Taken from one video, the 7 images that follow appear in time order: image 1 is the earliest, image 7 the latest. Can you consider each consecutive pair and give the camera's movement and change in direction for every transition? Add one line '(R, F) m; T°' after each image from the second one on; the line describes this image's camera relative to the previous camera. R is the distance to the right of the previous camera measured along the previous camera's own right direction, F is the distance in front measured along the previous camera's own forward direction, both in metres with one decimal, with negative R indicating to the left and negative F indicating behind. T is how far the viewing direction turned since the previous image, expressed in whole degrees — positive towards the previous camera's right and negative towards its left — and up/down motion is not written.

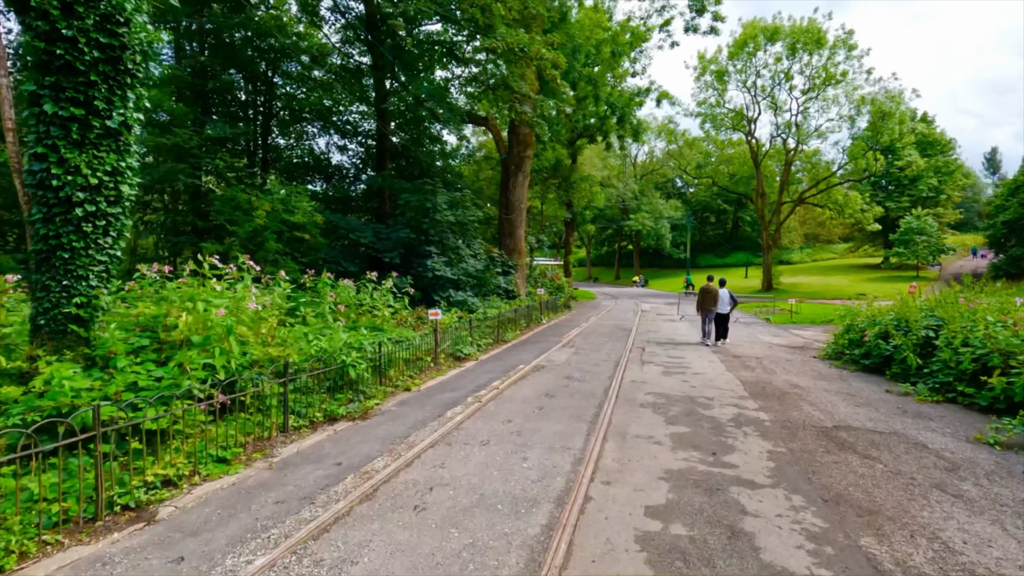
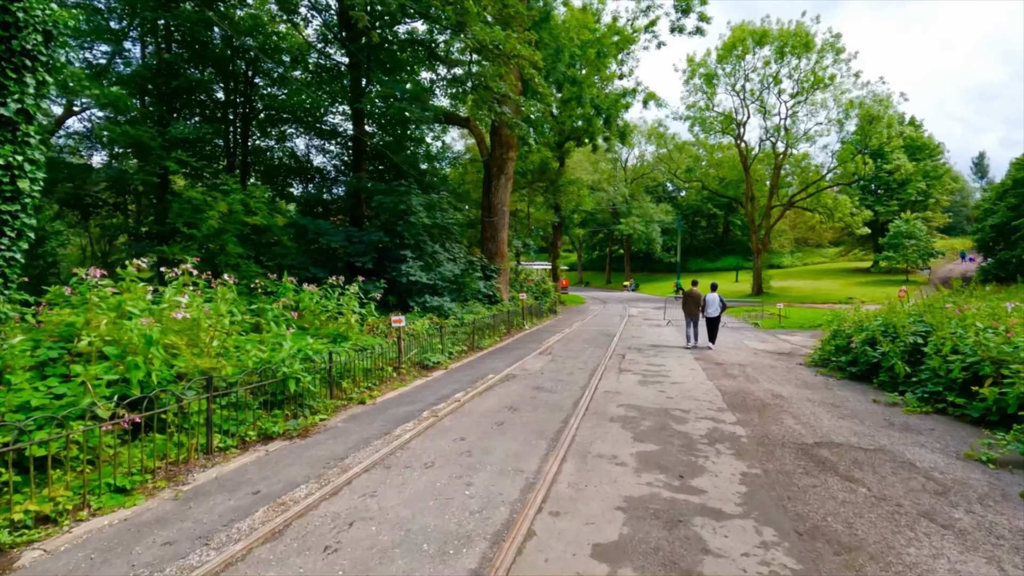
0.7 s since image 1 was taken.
(+0.4, +0.4) m; +1°
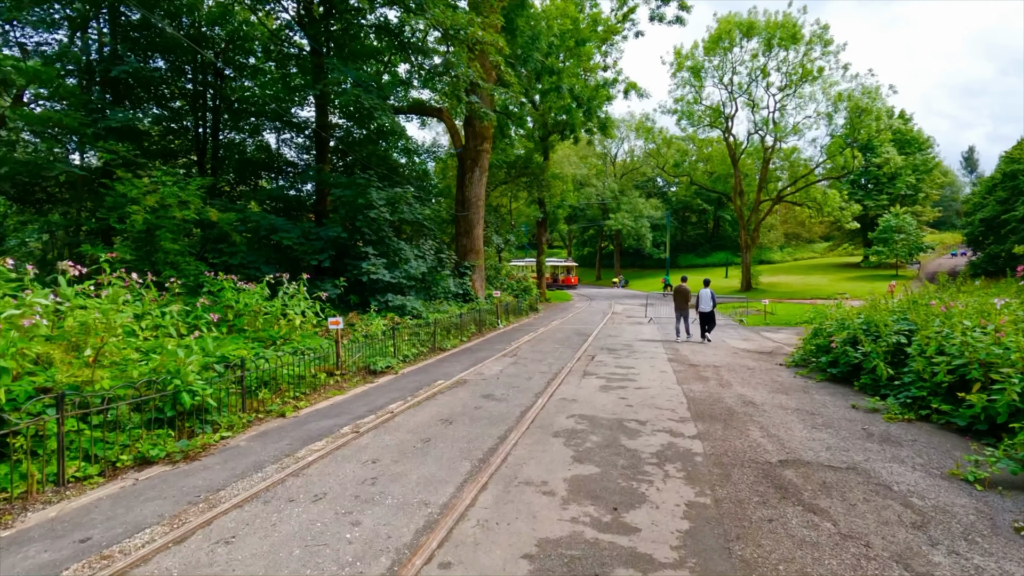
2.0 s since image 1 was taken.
(+0.6, +0.7) m; +1°
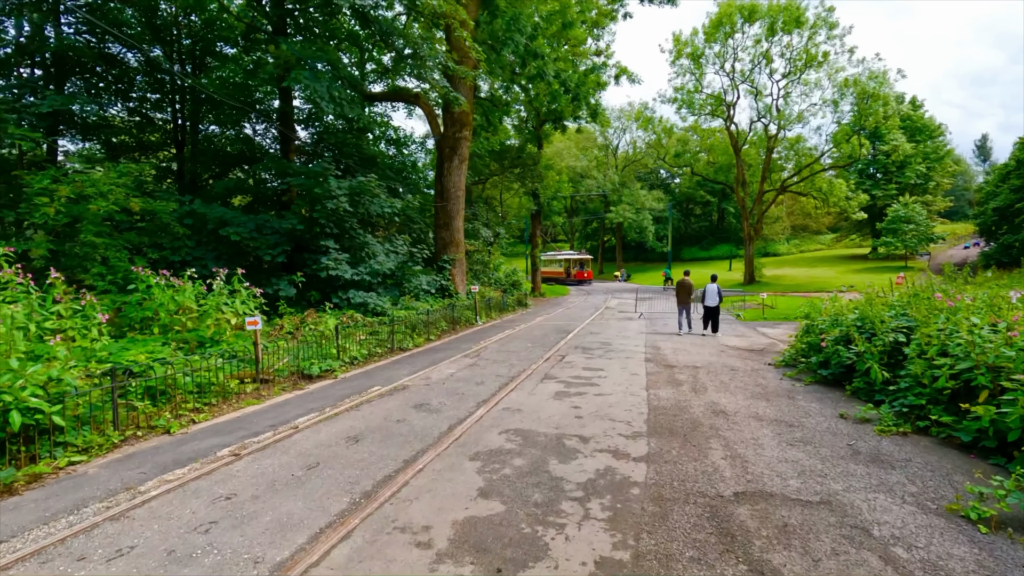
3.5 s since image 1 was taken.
(+0.8, +0.8) m; -1°
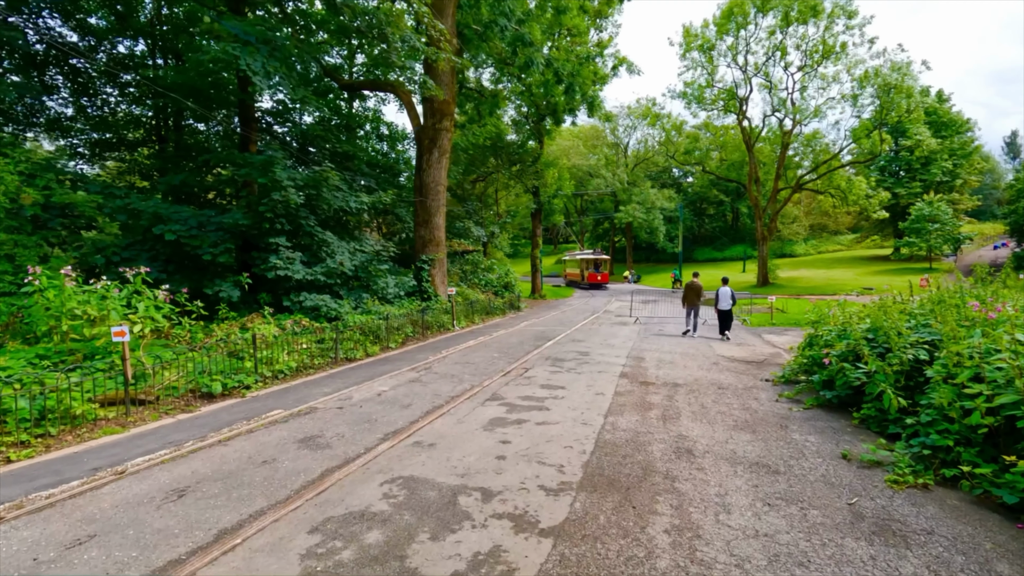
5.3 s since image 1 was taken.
(+0.9, +1.2) m; -2°
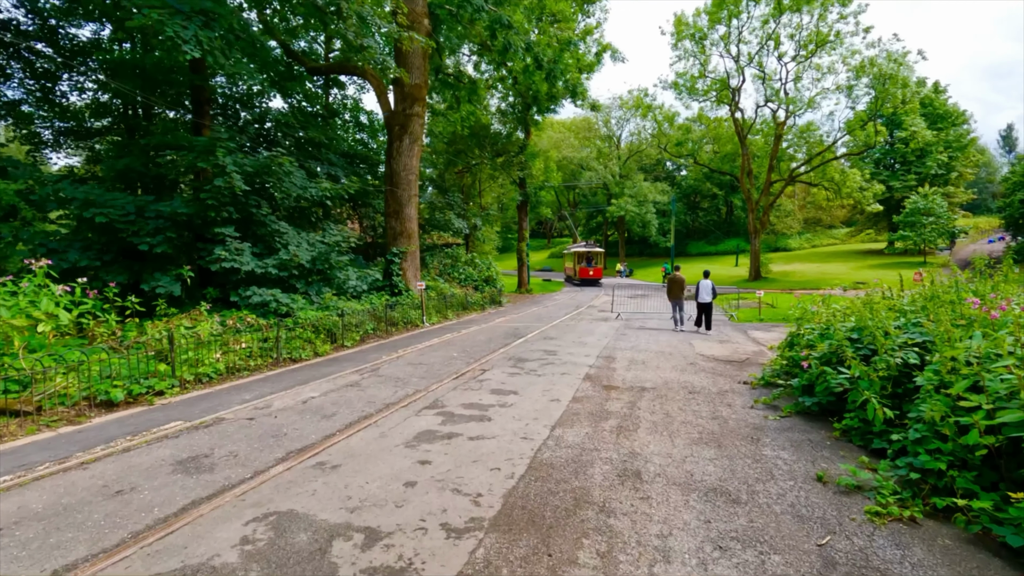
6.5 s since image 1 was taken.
(+0.6, +0.7) m; 0°
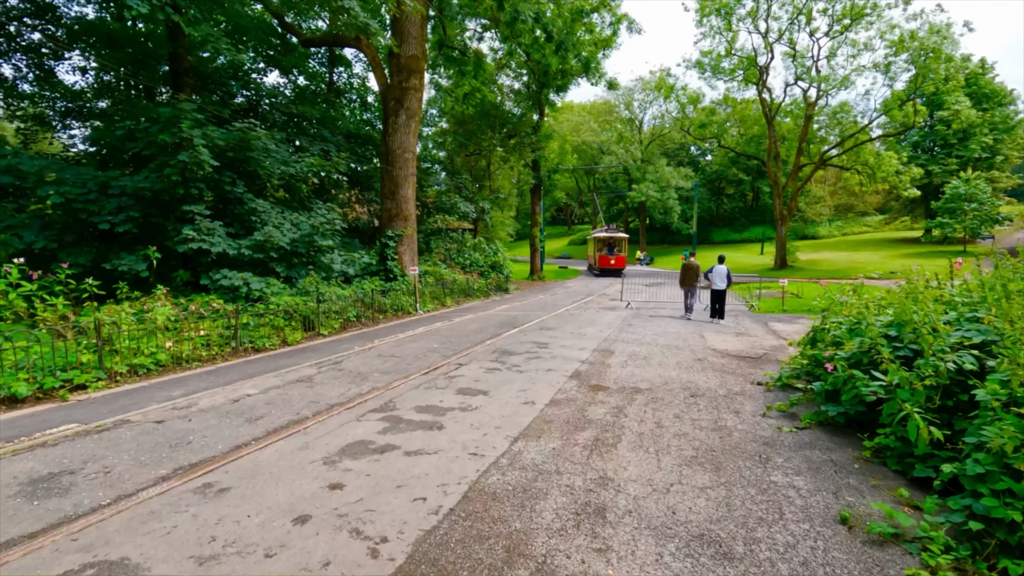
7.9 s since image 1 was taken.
(+0.5, +0.9) m; -2°
